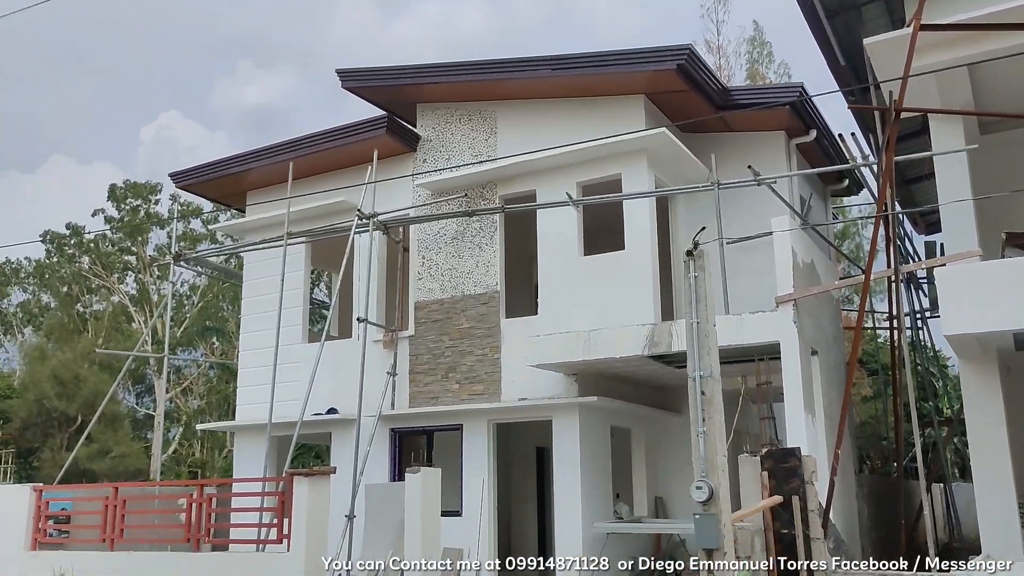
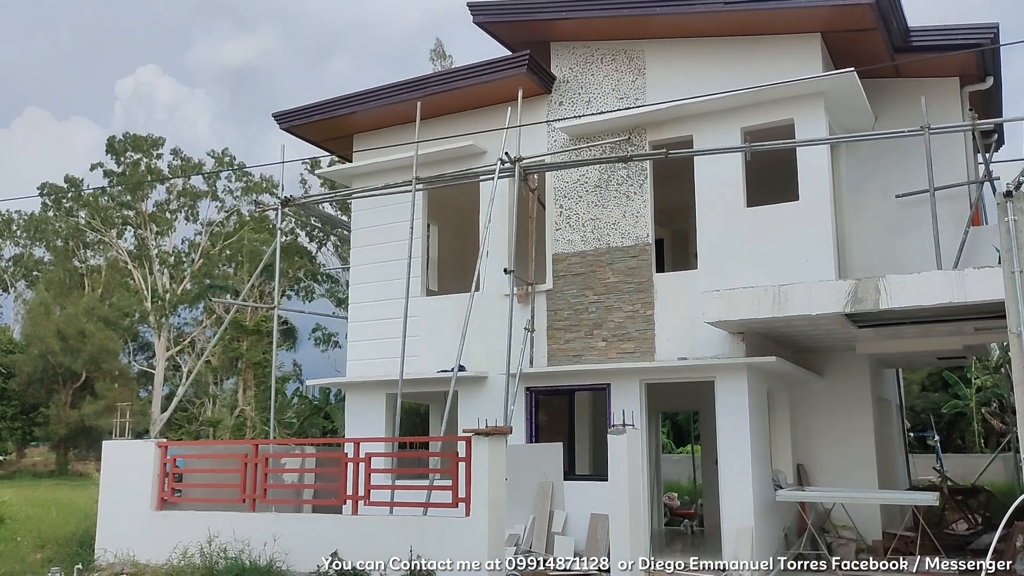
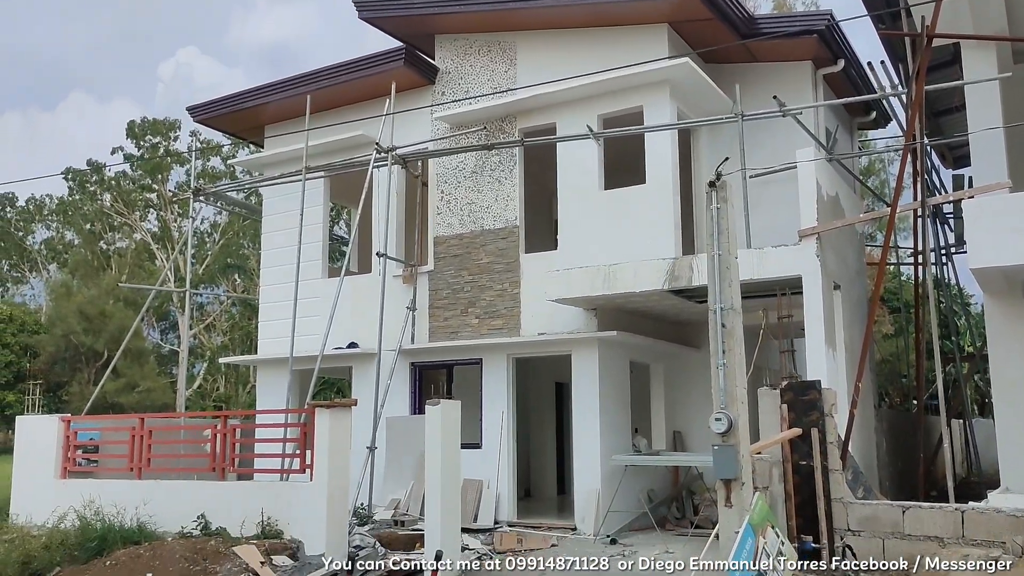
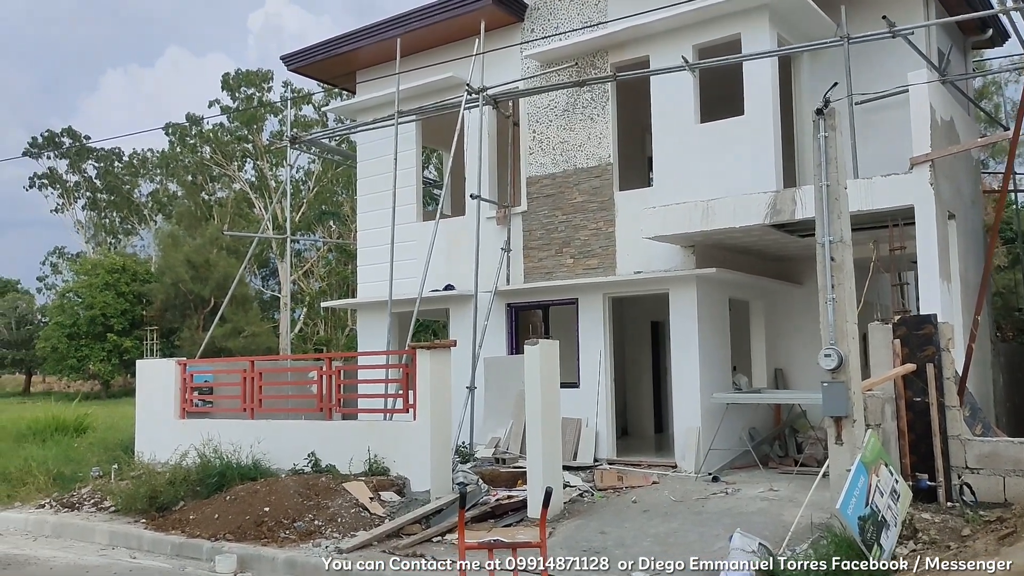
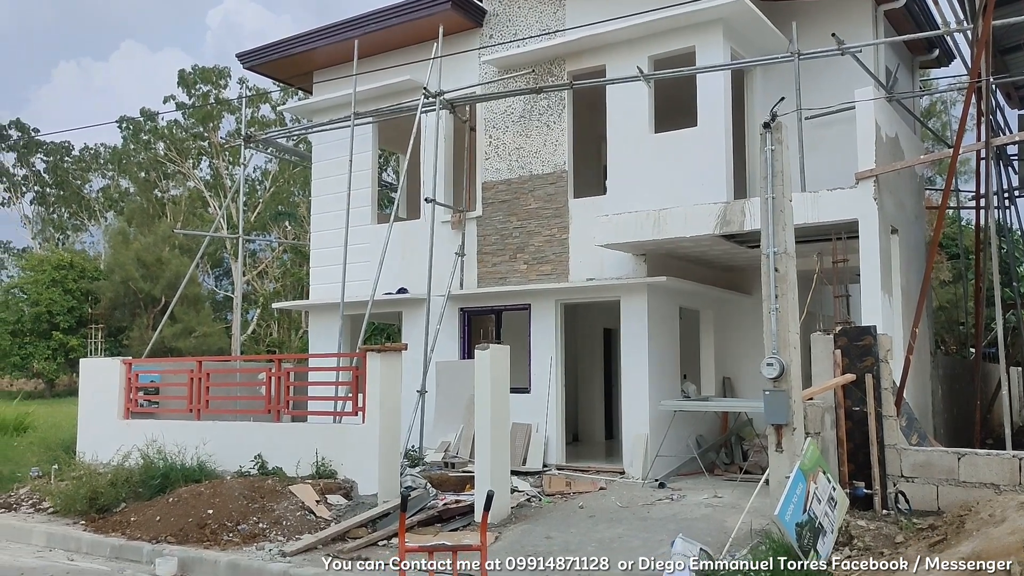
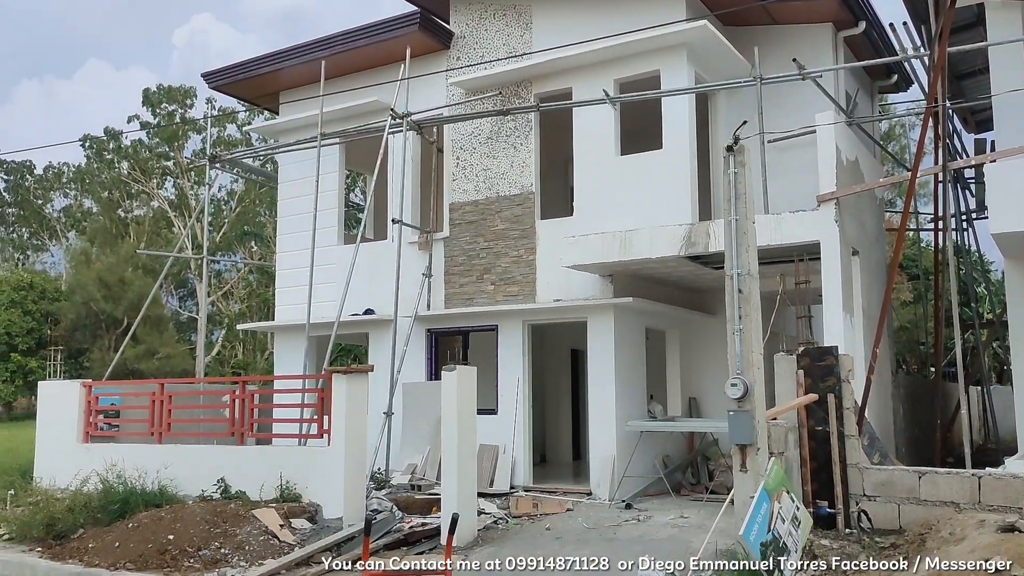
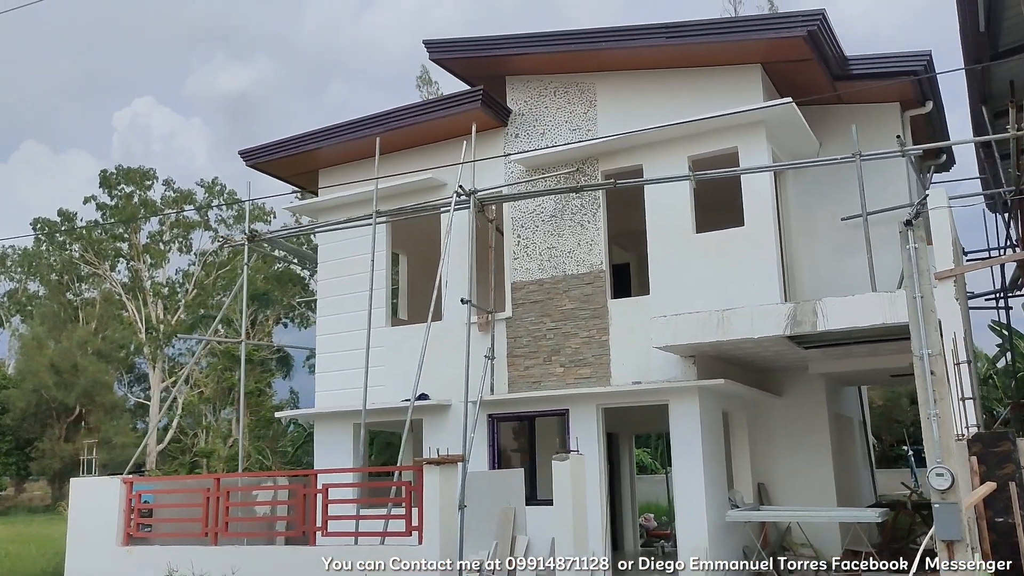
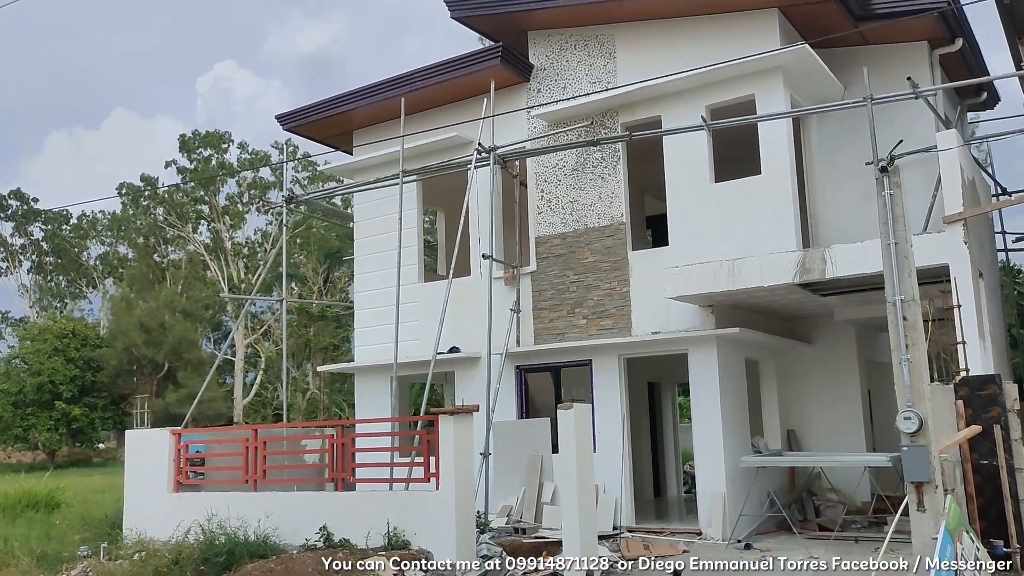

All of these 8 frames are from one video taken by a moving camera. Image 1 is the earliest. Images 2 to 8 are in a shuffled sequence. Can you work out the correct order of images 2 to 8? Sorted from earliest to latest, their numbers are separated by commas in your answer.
3, 6, 5, 4, 8, 7, 2
